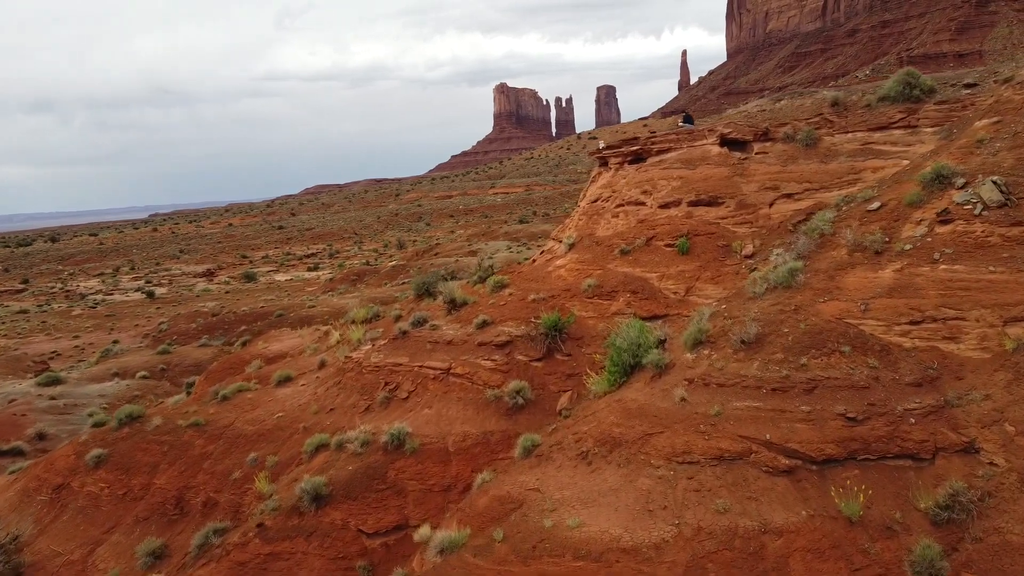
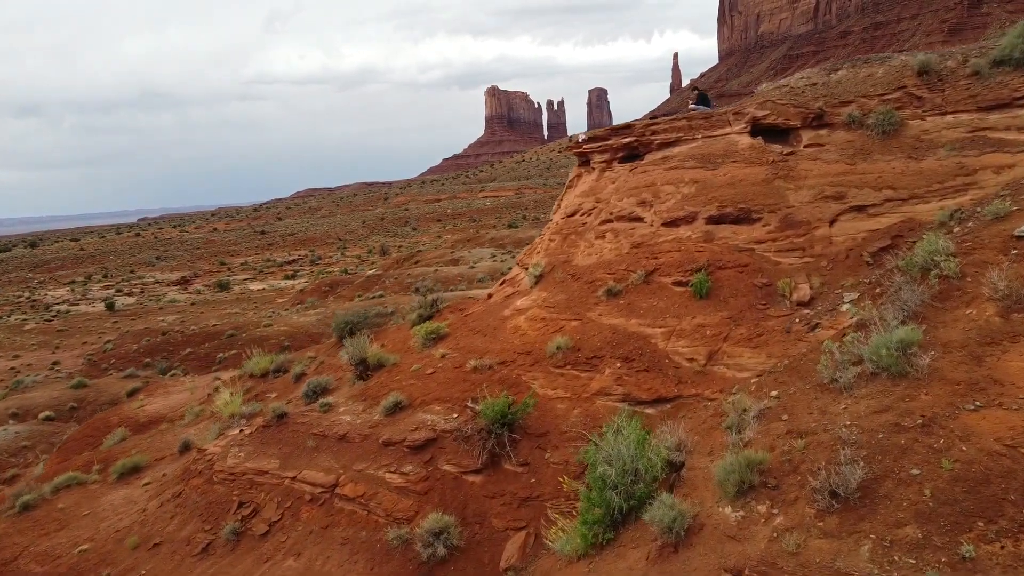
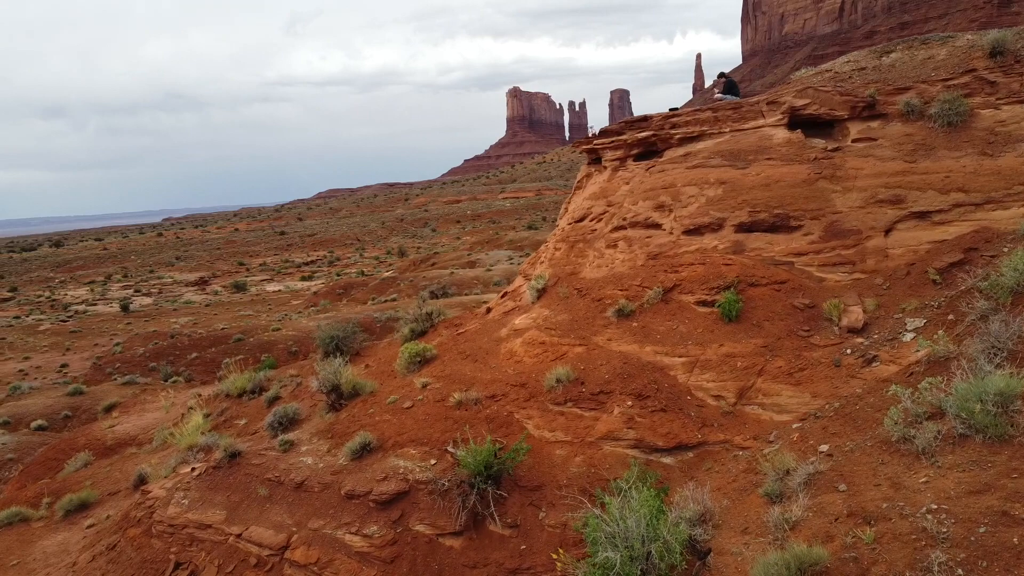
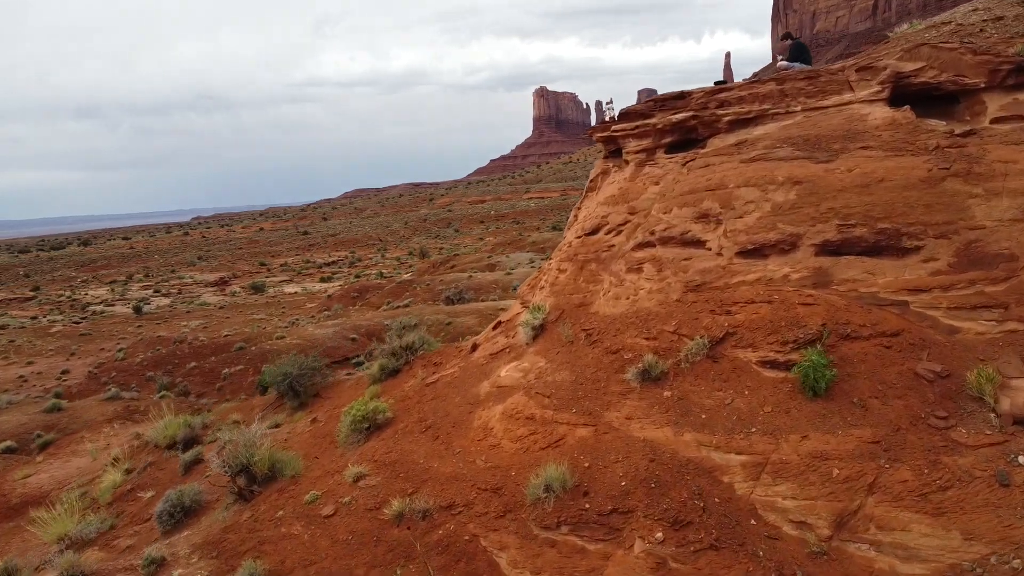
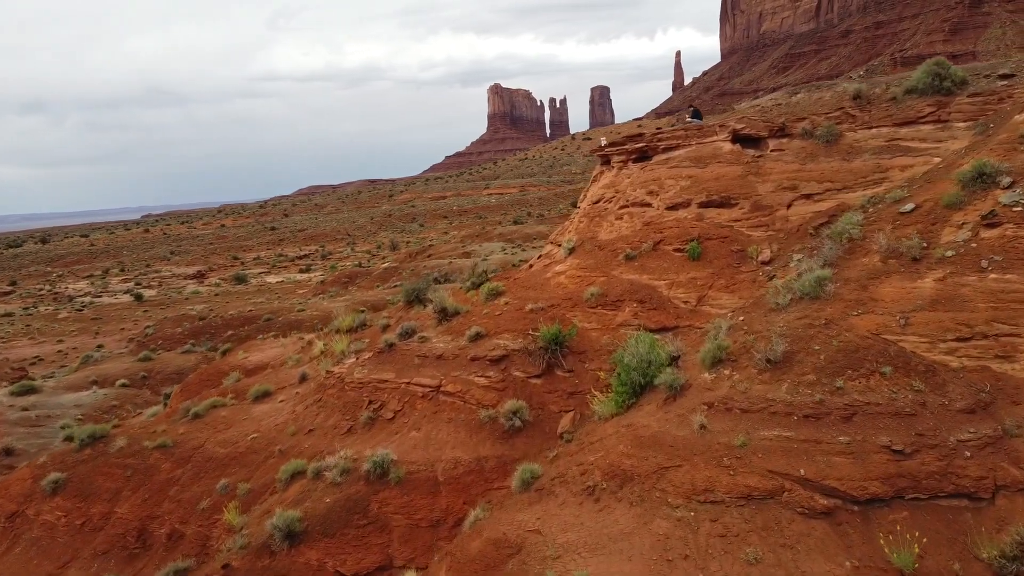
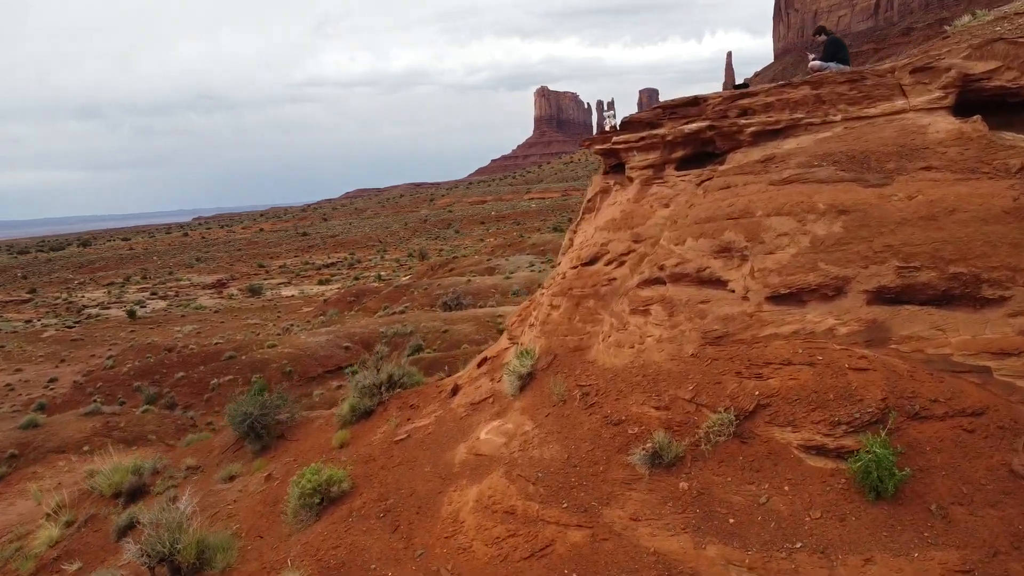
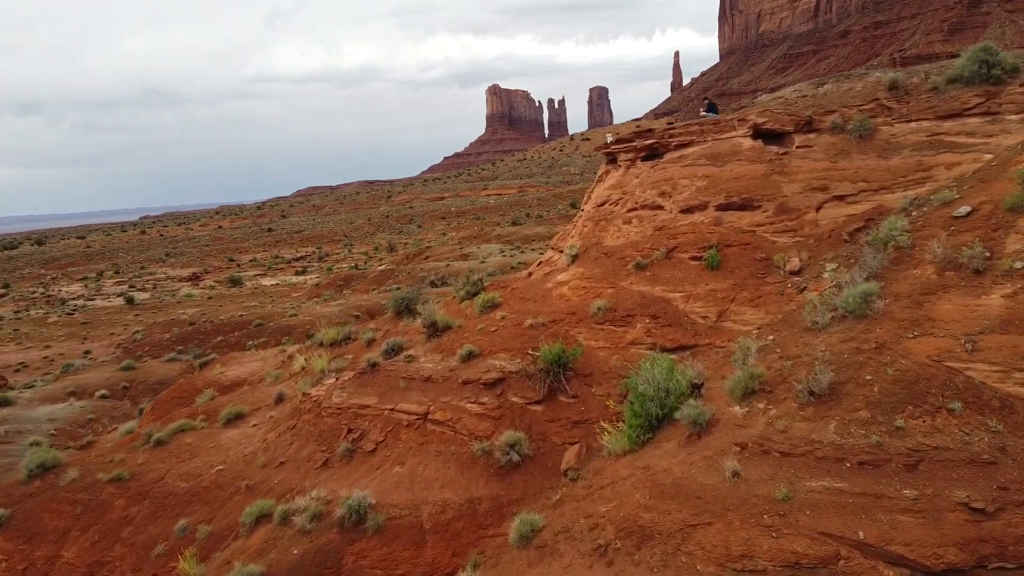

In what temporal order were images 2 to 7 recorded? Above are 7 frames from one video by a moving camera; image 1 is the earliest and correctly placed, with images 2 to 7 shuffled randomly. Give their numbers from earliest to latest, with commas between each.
5, 7, 2, 3, 4, 6
